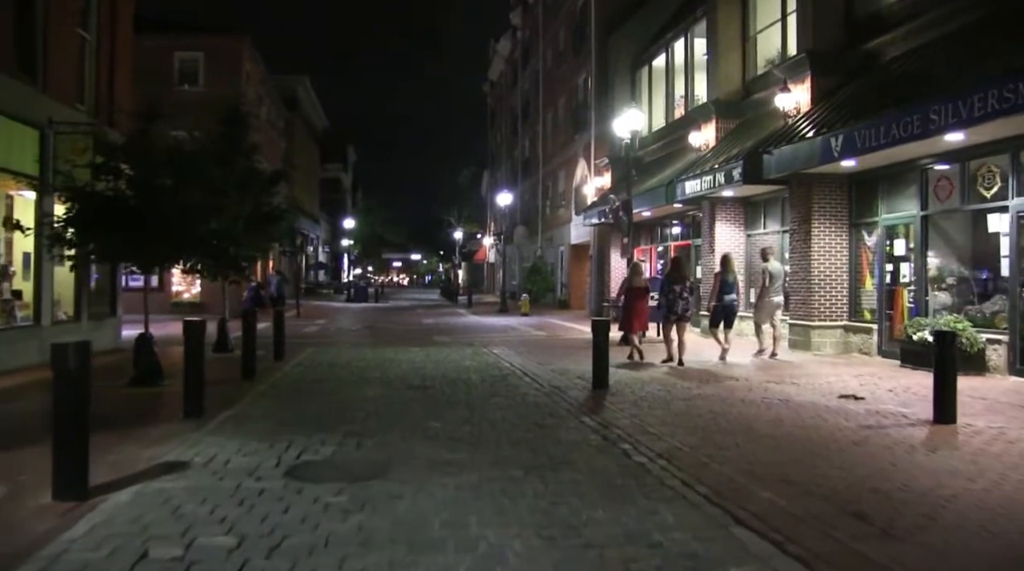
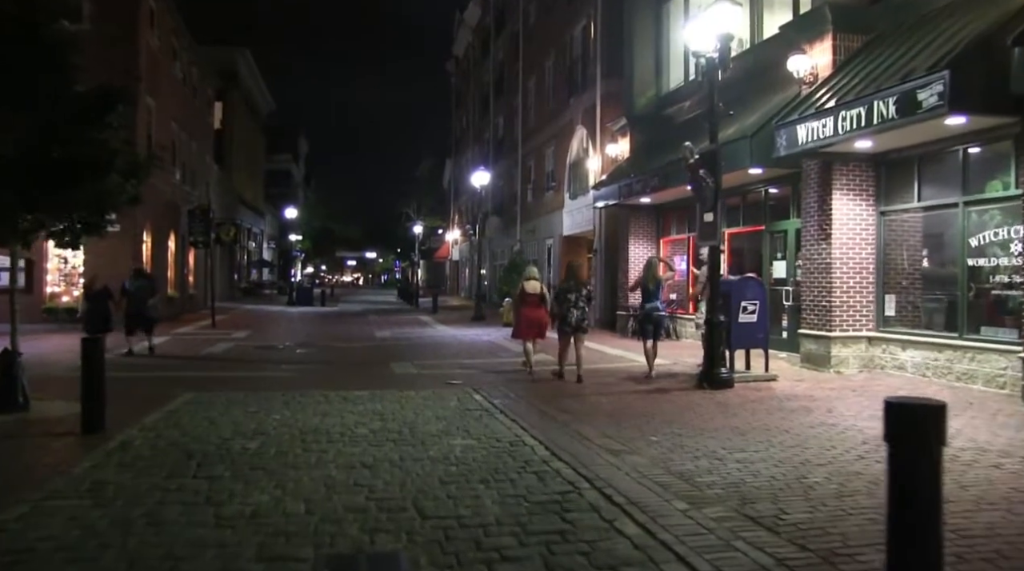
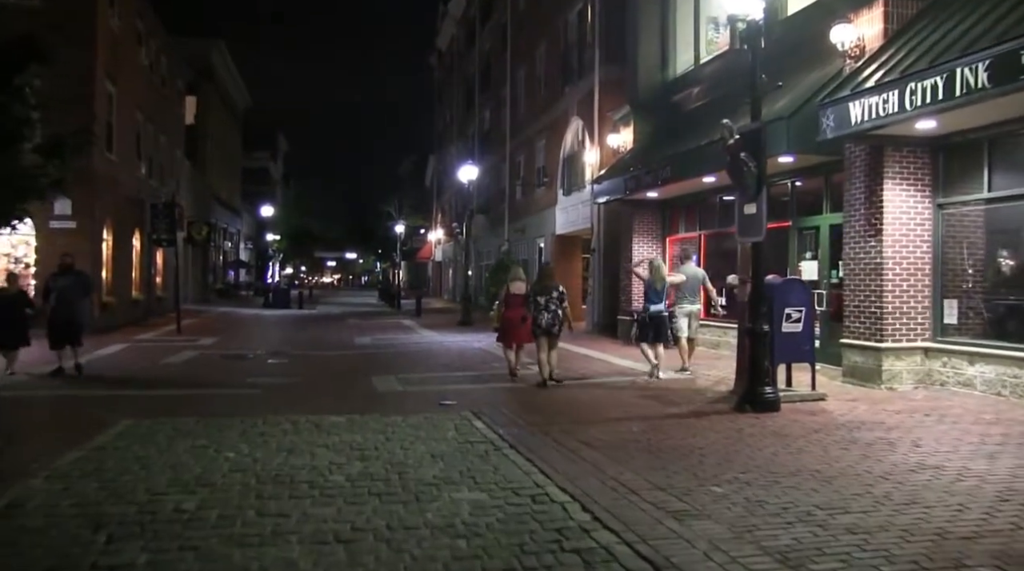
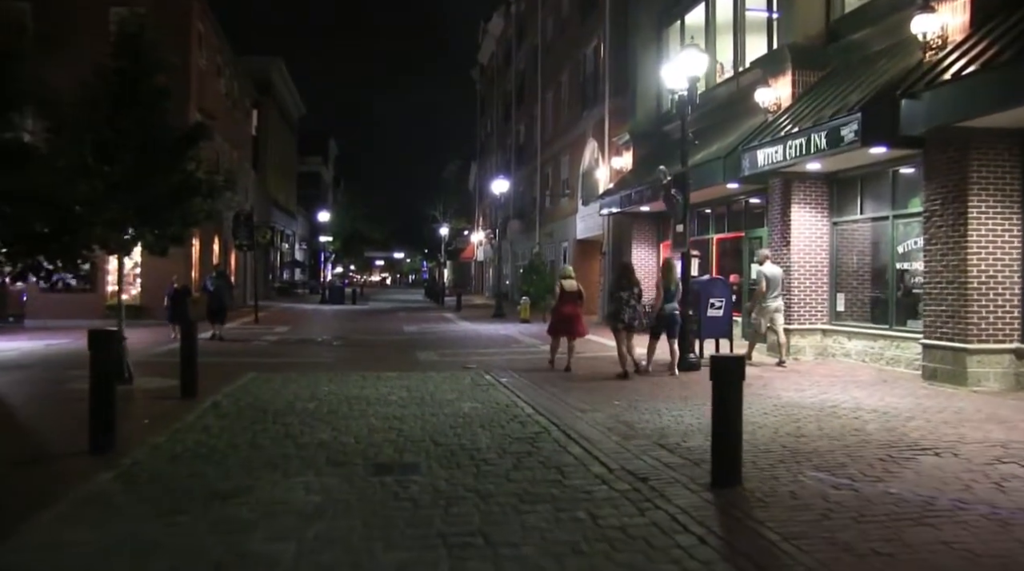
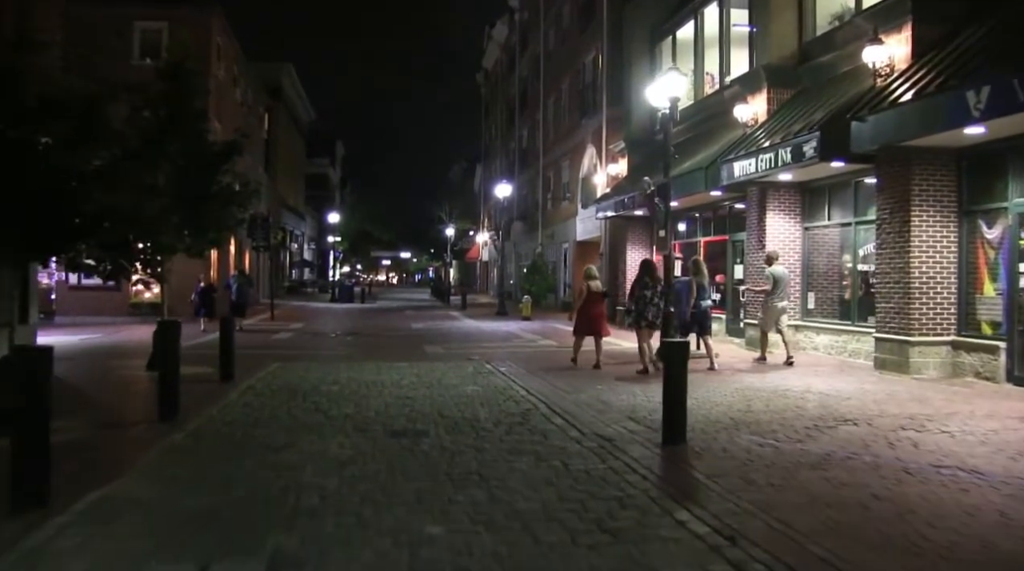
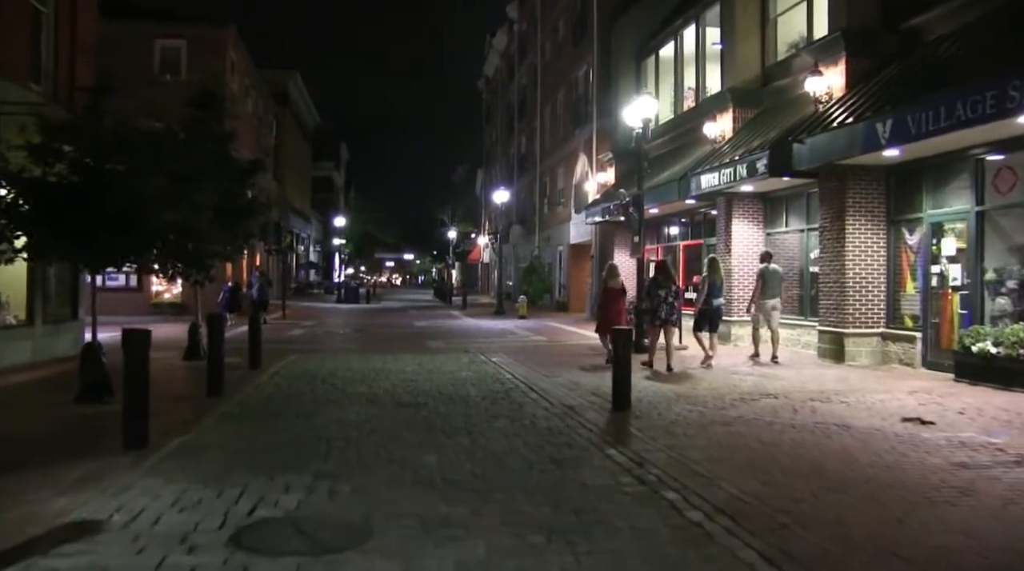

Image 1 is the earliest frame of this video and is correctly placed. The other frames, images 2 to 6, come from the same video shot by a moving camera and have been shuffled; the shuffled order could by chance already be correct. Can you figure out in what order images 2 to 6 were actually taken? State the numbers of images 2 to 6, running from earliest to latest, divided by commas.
6, 5, 4, 2, 3
